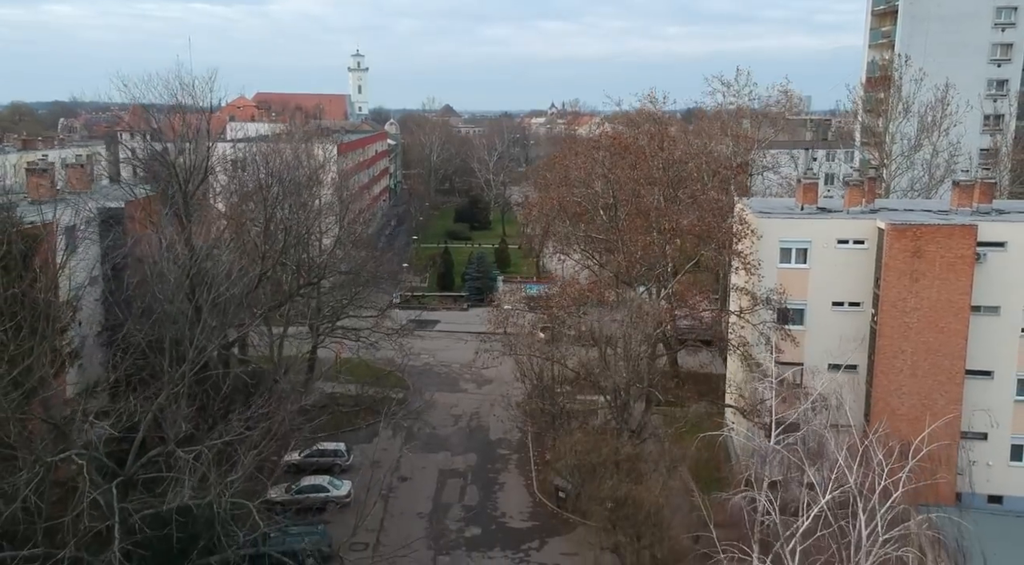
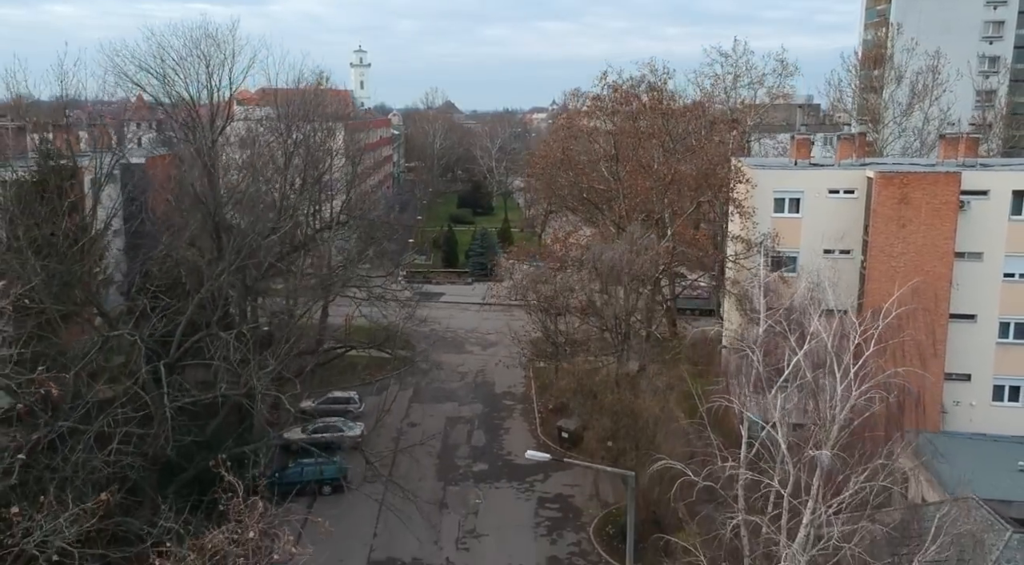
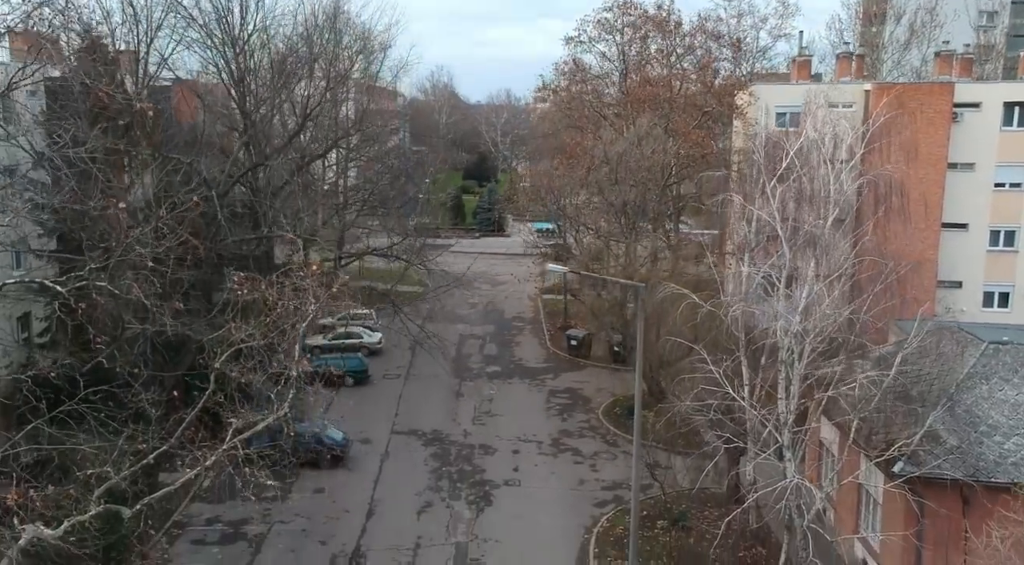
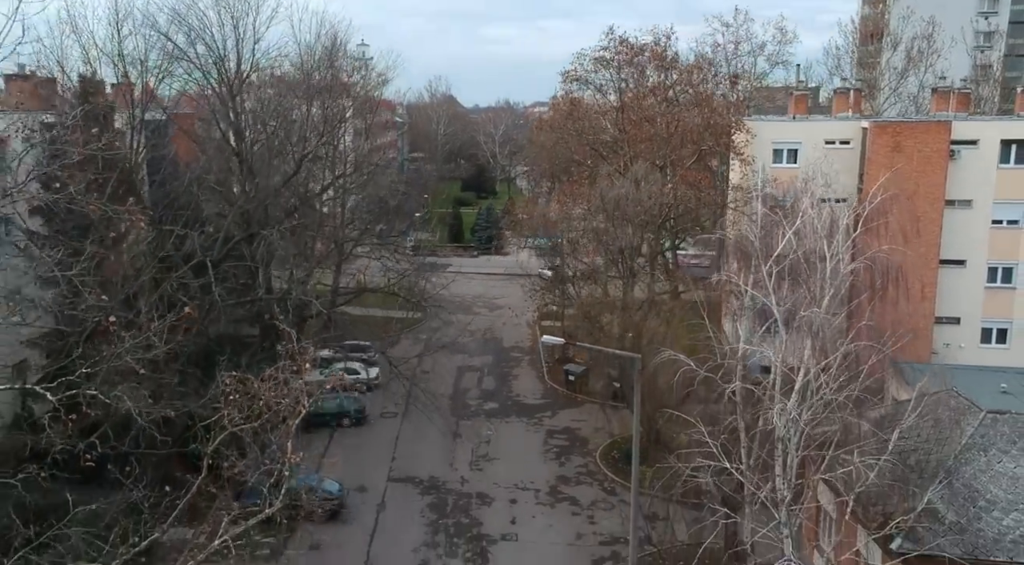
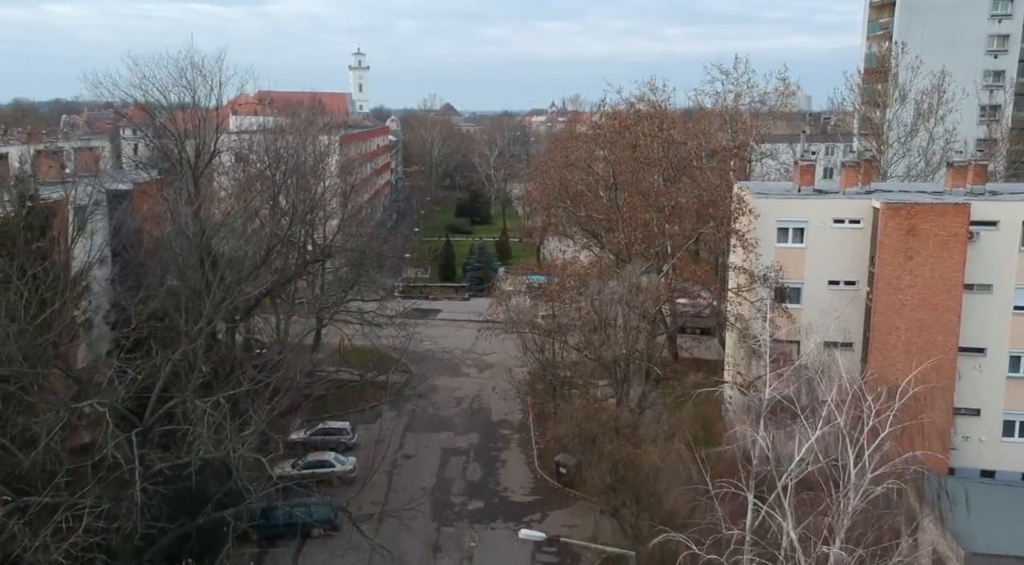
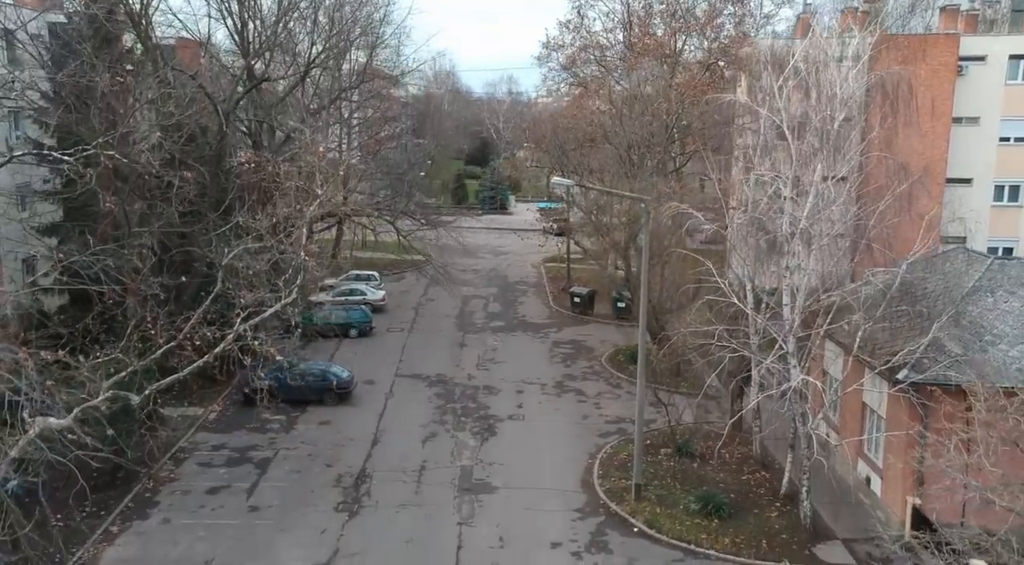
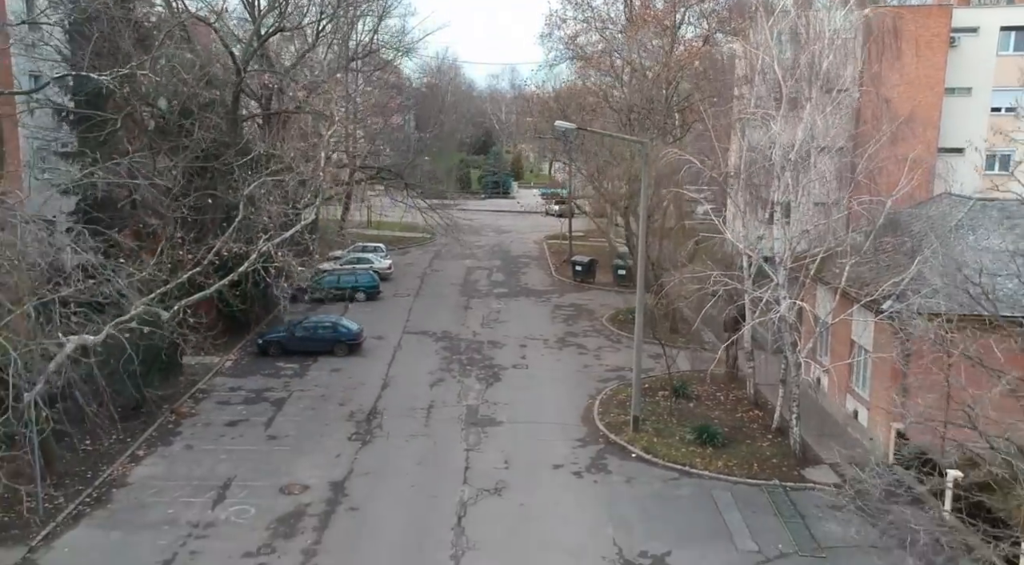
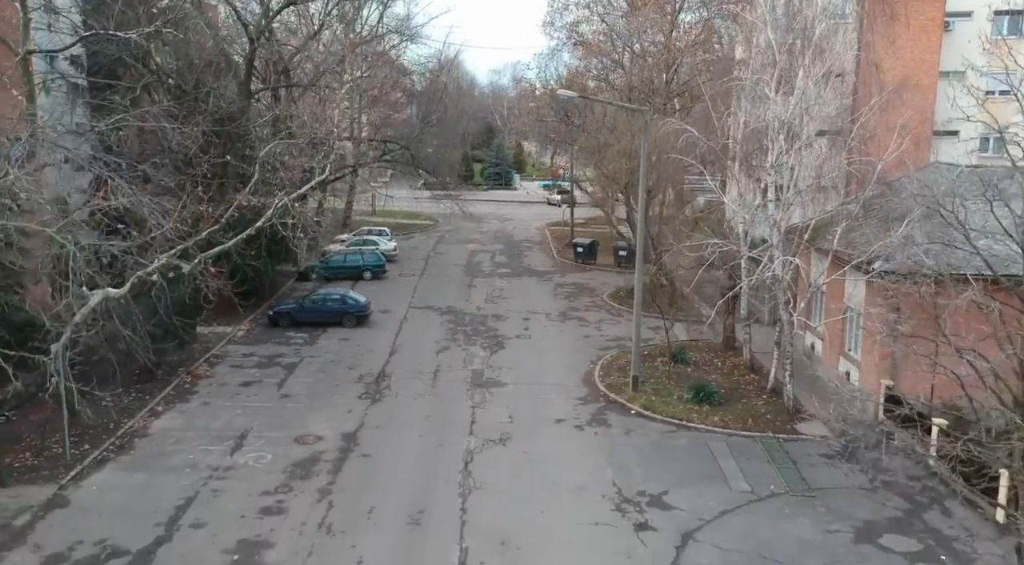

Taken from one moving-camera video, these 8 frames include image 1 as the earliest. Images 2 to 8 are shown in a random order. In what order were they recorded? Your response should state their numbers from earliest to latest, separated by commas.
5, 2, 4, 3, 6, 7, 8
